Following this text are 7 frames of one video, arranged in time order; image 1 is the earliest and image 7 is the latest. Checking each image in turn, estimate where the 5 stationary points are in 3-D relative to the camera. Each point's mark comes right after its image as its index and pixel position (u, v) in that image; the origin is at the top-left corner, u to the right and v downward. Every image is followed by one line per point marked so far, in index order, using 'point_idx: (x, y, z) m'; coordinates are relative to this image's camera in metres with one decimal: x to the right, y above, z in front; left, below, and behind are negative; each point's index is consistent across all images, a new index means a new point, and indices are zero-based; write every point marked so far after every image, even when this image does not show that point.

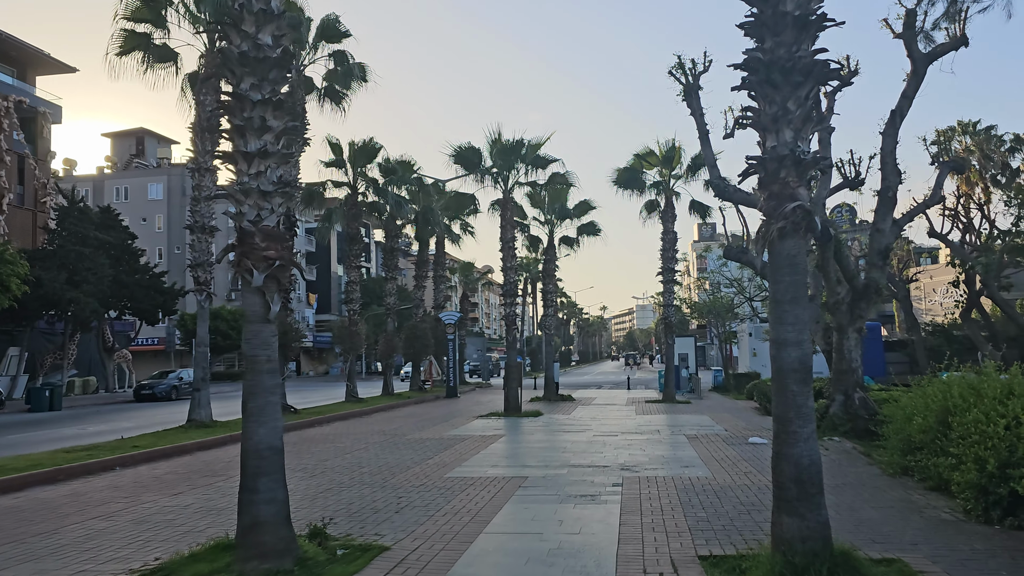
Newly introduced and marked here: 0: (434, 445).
0: (-1.3, -2.5, +13.5) m
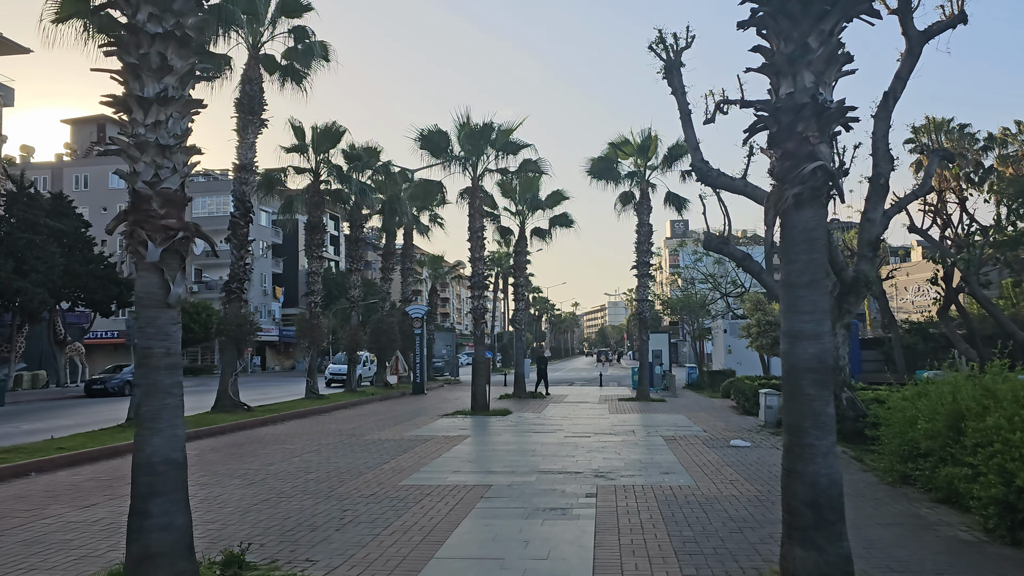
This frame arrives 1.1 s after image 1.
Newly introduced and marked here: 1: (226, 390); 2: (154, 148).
0: (-1.8, -2.4, +12.5) m
1: (-6.2, -2.2, +18.2) m
2: (-2.0, +0.8, +4.6) m
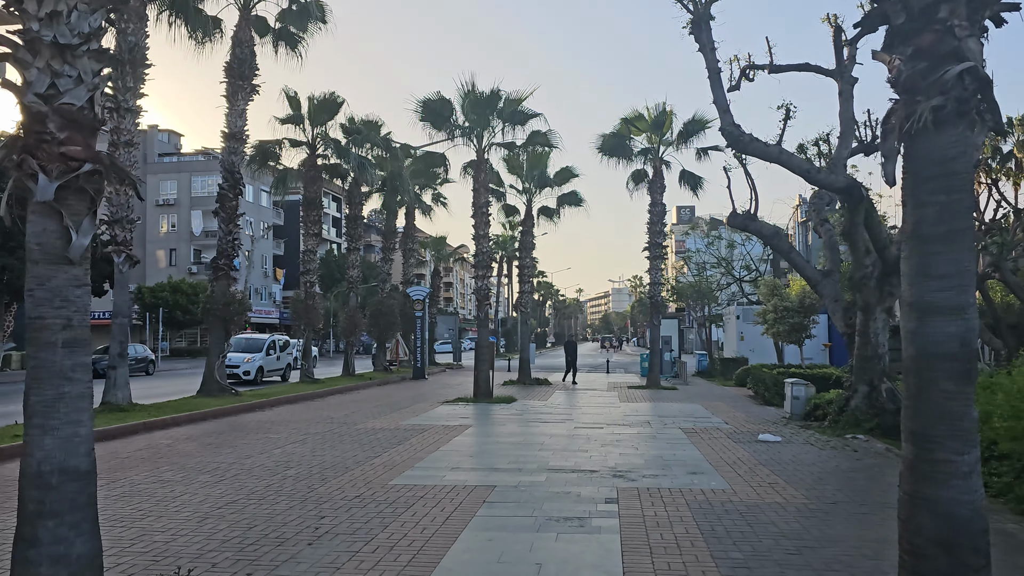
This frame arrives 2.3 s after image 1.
0: (-1.7, -2.0, +11.4) m
1: (-6.1, -1.7, +17.1) m
2: (-1.9, +1.0, +3.4) m
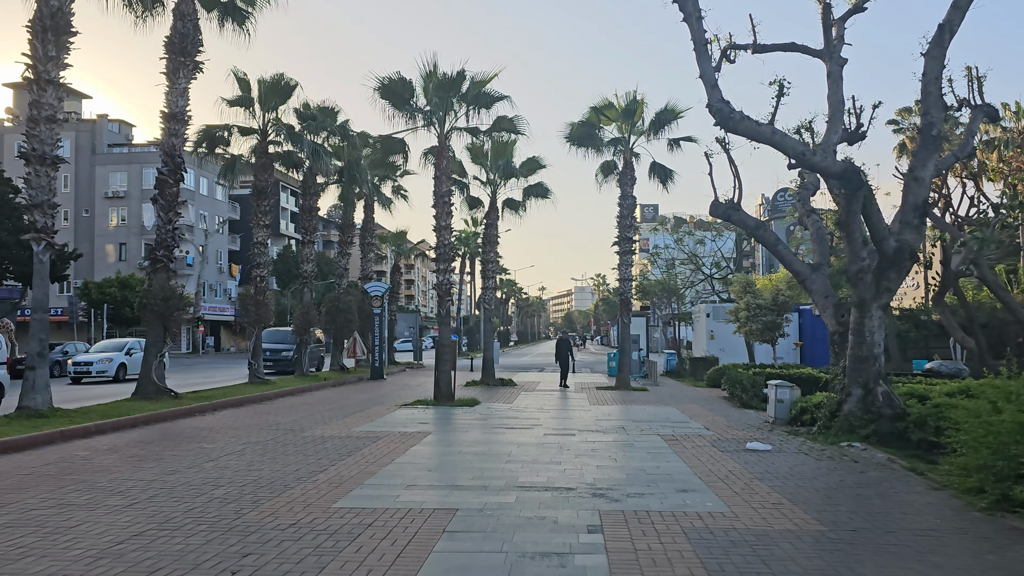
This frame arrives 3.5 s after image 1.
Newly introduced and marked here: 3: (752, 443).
0: (-2.2, -1.9, +10.2) m
1: (-6.8, -1.6, +15.7) m
2: (-1.9, +1.1, +2.2) m
3: (+2.9, -1.9, +10.1) m
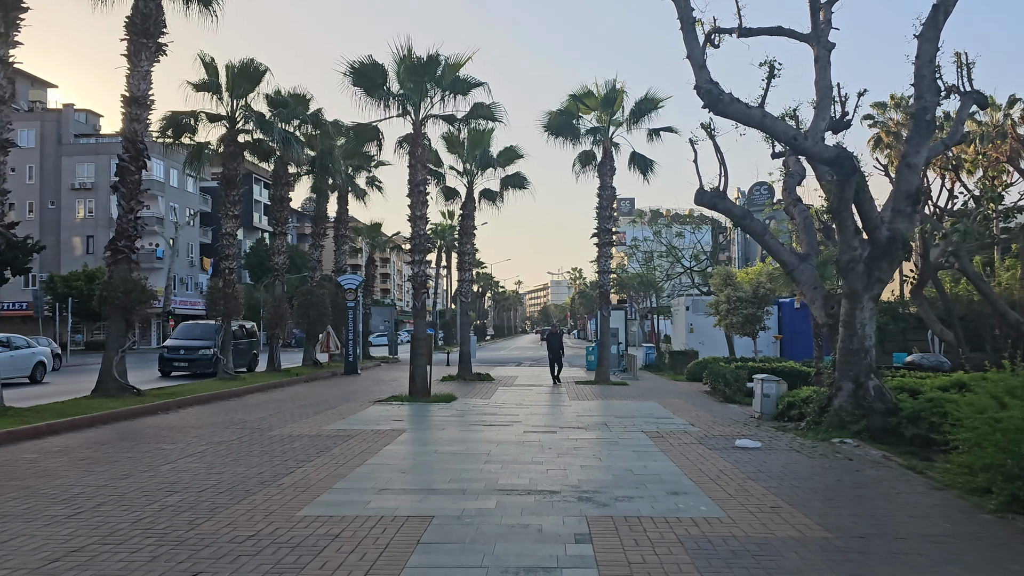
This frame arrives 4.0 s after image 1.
0: (-2.4, -1.8, +9.7) m
1: (-7.2, -1.5, +15.0) m
2: (-2.0, +1.1, +1.6) m
3: (+2.7, -1.8, +9.7) m
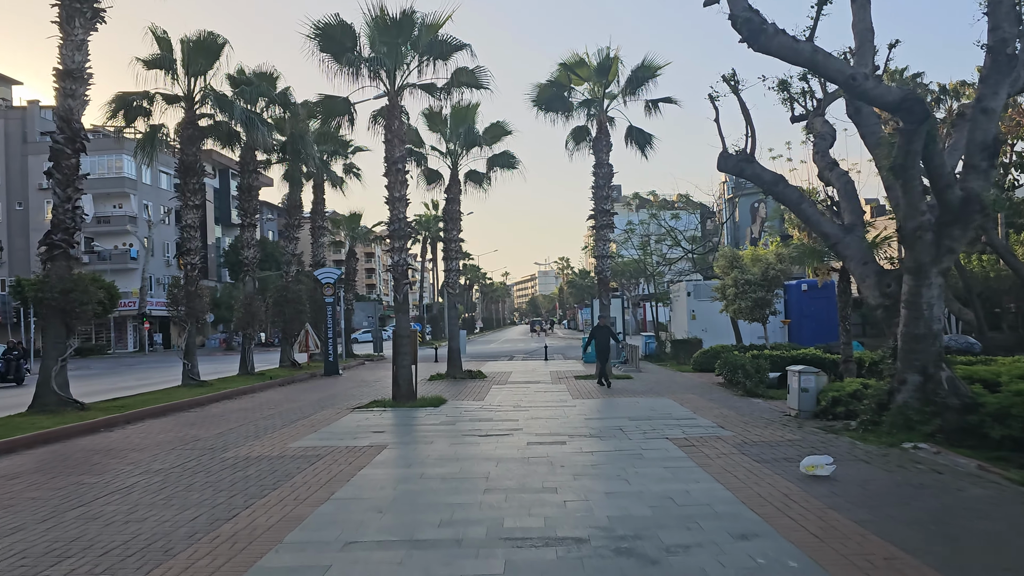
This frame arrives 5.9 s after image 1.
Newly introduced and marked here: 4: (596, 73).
0: (-2.4, -1.8, +7.9) m
1: (-7.3, -1.5, +13.2) m
2: (-1.9, +1.1, -0.2) m
3: (+2.7, -1.5, +8.0) m
4: (+2.0, +5.1, +20.0) m
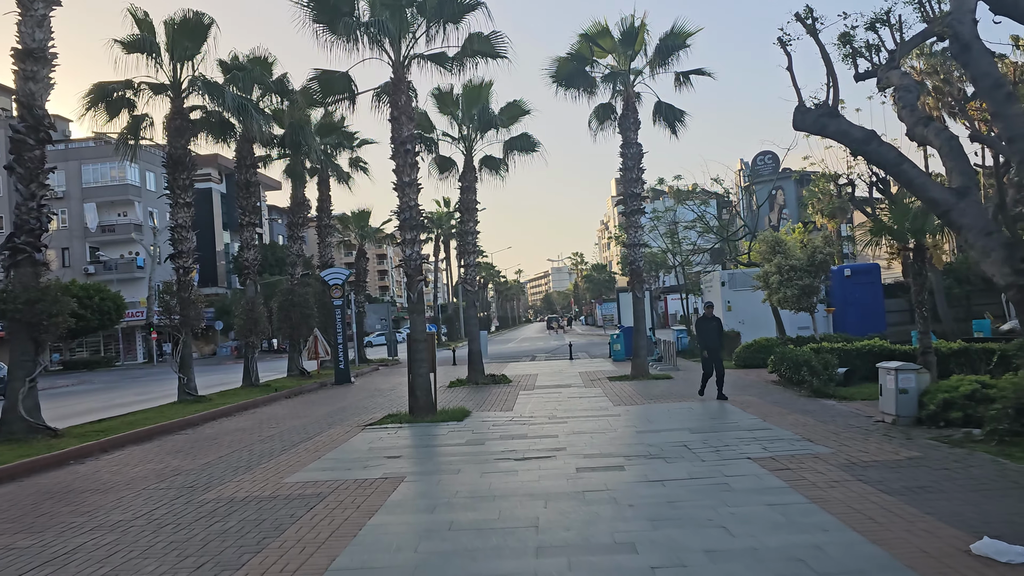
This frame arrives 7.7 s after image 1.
0: (-2.0, -1.8, +6.1) m
1: (-6.8, -1.6, +11.5) m
2: (-1.7, +1.1, -1.9) m
3: (+3.1, -1.4, +6.2) m
4: (+2.4, +5.3, +18.1) m
